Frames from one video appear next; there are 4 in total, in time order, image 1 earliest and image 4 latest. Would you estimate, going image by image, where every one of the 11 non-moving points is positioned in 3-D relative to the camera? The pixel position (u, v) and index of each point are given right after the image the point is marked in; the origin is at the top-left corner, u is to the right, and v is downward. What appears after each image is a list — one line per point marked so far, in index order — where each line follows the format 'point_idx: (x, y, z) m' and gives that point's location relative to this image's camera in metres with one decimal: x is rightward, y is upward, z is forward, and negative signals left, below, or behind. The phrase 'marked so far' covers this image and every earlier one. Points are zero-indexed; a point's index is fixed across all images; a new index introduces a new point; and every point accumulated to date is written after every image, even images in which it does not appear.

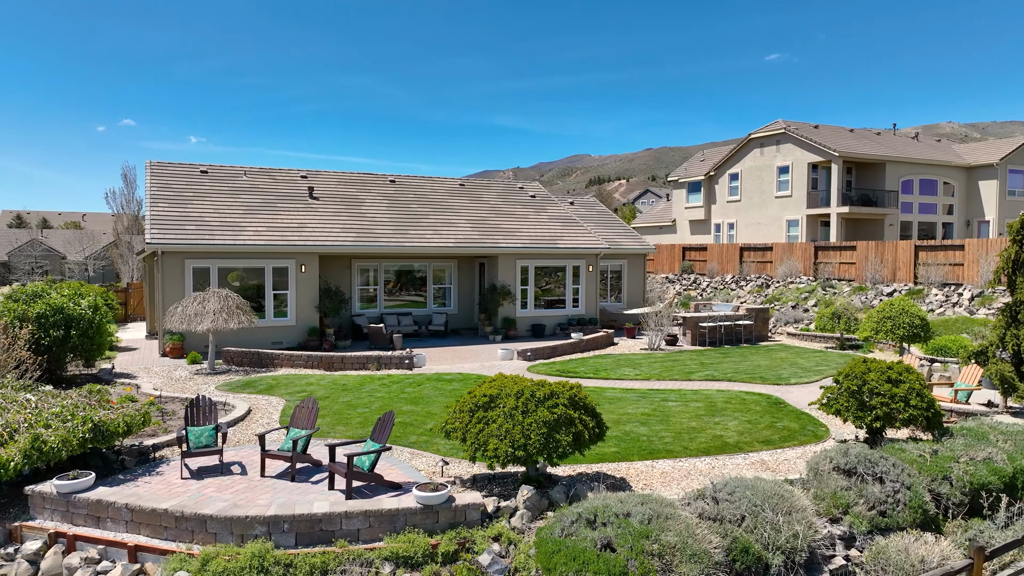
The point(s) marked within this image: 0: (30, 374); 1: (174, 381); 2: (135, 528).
0: (-8.9, -1.6, +11.1) m
1: (-8.5, -2.3, +15.2) m
2: (-3.8, -2.4, +5.9) m
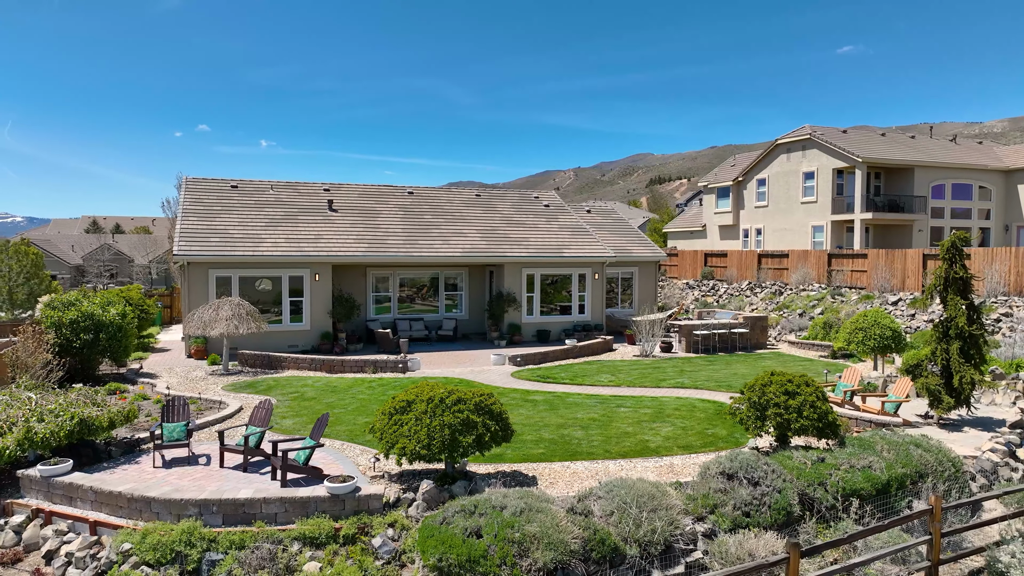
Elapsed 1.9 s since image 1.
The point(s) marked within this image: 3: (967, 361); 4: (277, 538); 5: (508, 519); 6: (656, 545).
0: (-9.7, -1.8, +12.5) m
1: (-9.0, -2.6, +16.6) m
2: (-4.9, -2.6, +7.0) m
3: (+7.1, -1.2, +9.3) m
4: (-2.5, -2.7, +6.3) m
5: (0.0, -2.4, +6.0) m
6: (+1.5, -2.6, +6.1) m
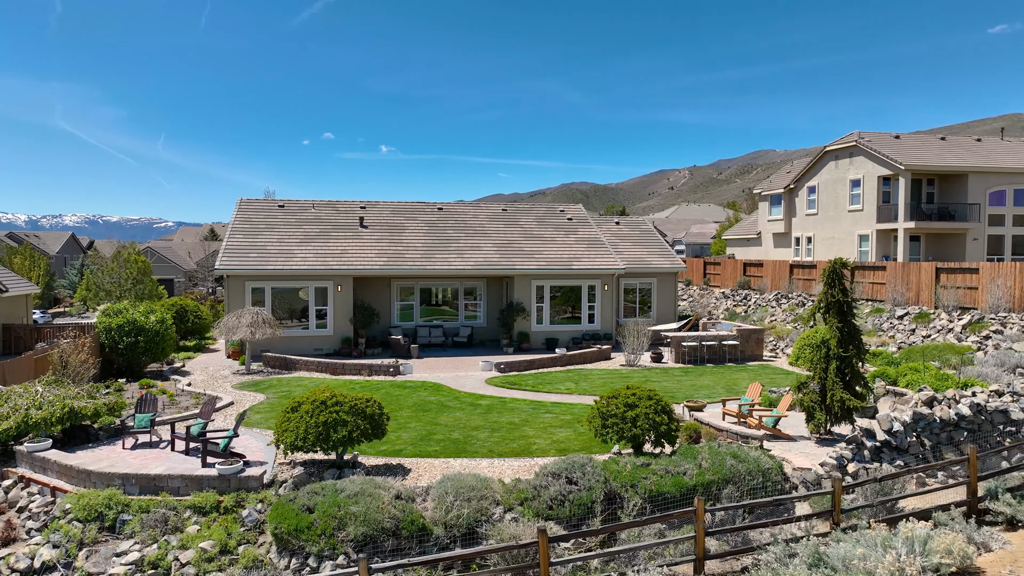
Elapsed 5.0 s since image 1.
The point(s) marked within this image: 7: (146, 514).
0: (-10.8, -2.1, +15.1) m
1: (-9.6, -2.9, +19.1) m
2: (-6.8, -2.9, +9.0) m
3: (+5.4, -1.5, +9.7) m
4: (-4.5, -2.9, +8.0) m
5: (-2.1, -2.6, +7.4) m
6: (-0.7, -2.9, +7.2) m
7: (-4.9, -3.0, +7.9) m
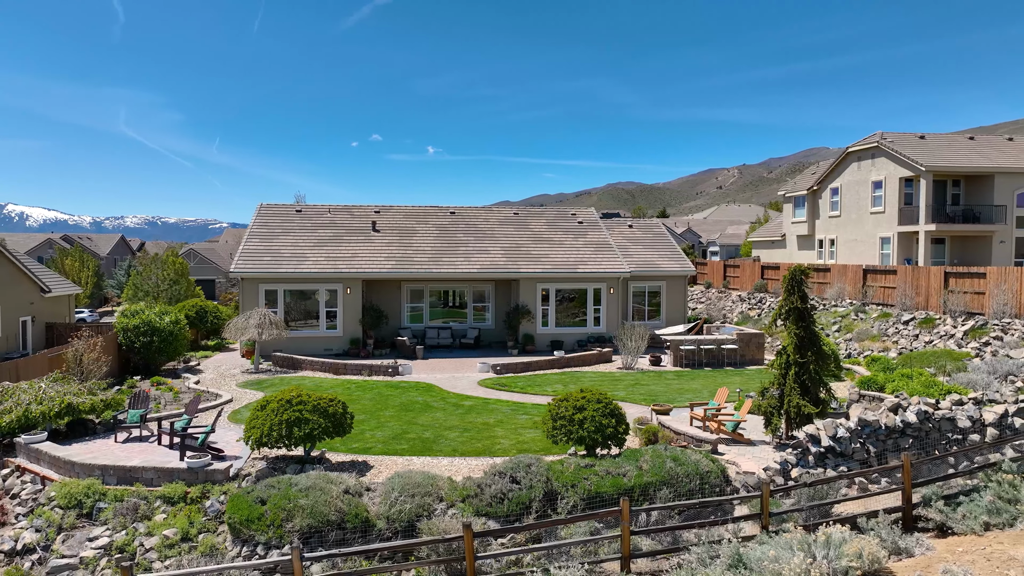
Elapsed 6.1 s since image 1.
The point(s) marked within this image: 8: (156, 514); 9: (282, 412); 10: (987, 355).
0: (-11.2, -2.2, +16.0) m
1: (-9.7, -3.0, +19.9) m
2: (-7.5, -2.9, +9.7) m
3: (+4.7, -1.6, +9.7) m
4: (-5.3, -3.0, +8.5) m
5: (-2.9, -2.7, +7.8) m
6: (-1.4, -3.0, +7.6) m
7: (-5.6, -3.1, +8.5) m
8: (-5.0, -3.2, +8.3) m
9: (-3.5, -1.9, +9.1) m
10: (+12.4, -1.8, +15.5) m
